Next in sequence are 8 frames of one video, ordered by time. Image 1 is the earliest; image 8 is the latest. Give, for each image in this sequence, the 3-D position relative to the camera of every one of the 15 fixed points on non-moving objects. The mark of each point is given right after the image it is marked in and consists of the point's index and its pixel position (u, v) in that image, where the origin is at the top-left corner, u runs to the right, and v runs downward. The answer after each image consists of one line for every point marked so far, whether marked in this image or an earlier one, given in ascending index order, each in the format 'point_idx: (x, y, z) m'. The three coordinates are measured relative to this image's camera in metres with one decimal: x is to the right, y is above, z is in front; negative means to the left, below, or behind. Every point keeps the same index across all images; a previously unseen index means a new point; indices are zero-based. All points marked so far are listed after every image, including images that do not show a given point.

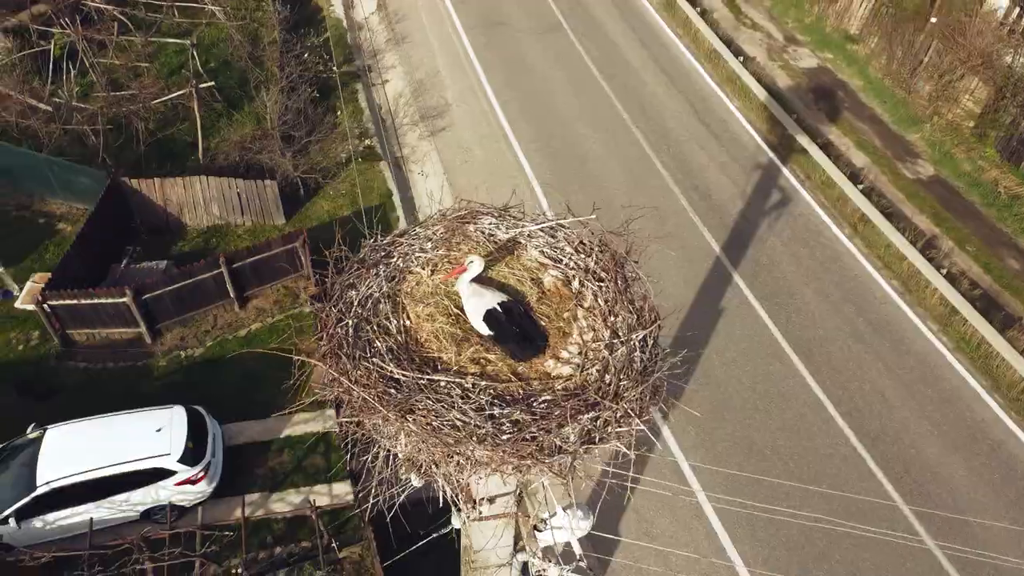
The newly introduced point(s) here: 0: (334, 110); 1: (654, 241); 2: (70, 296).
0: (-3.2, +3.2, +13.9) m
1: (+2.1, +0.7, +11.6) m
2: (-5.4, -0.1, +9.5) m
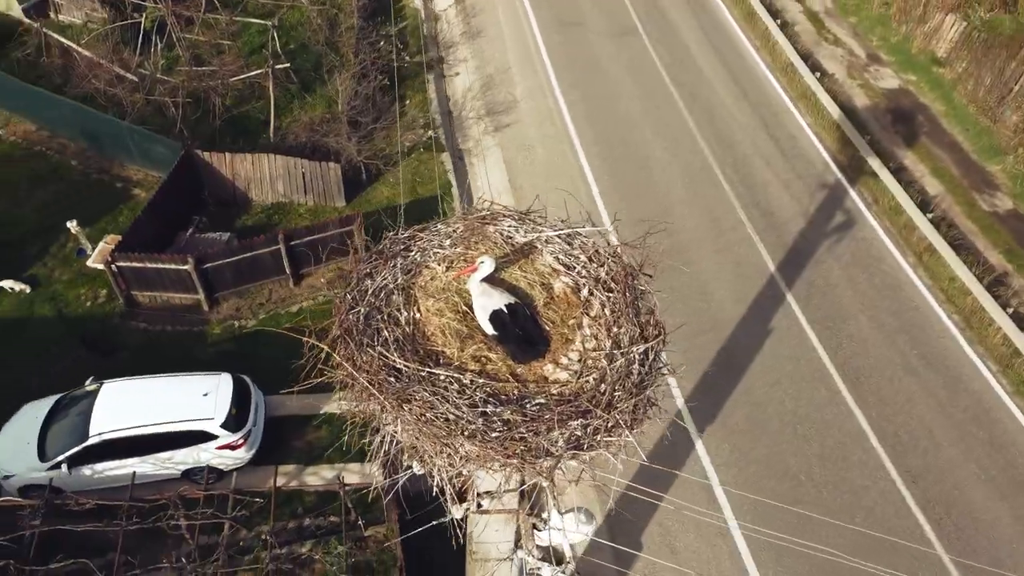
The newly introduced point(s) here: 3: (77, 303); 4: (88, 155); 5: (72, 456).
0: (-2.0, +3.5, +14.2) m
1: (+2.9, +0.5, +11.4) m
2: (-4.8, +0.4, +9.9) m
3: (-5.9, -0.2, +10.5) m
4: (-7.1, +2.2, +12.9) m
5: (-4.4, -1.7, +7.8) m
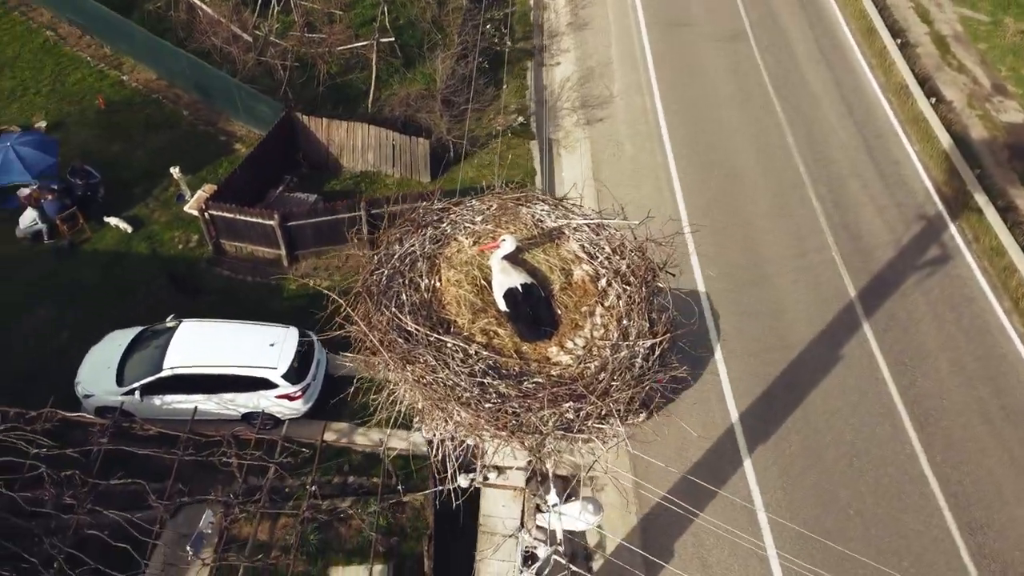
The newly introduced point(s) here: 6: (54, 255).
0: (-0.2, +3.8, +14.3) m
1: (+3.9, +0.2, +11.1) m
2: (-3.9, +1.1, +10.4) m
3: (-4.9, +0.6, +11.2) m
4: (-5.5, +3.2, +13.6) m
5: (-4.0, -1.0, +8.3) m
6: (-6.5, +0.5, +10.9) m
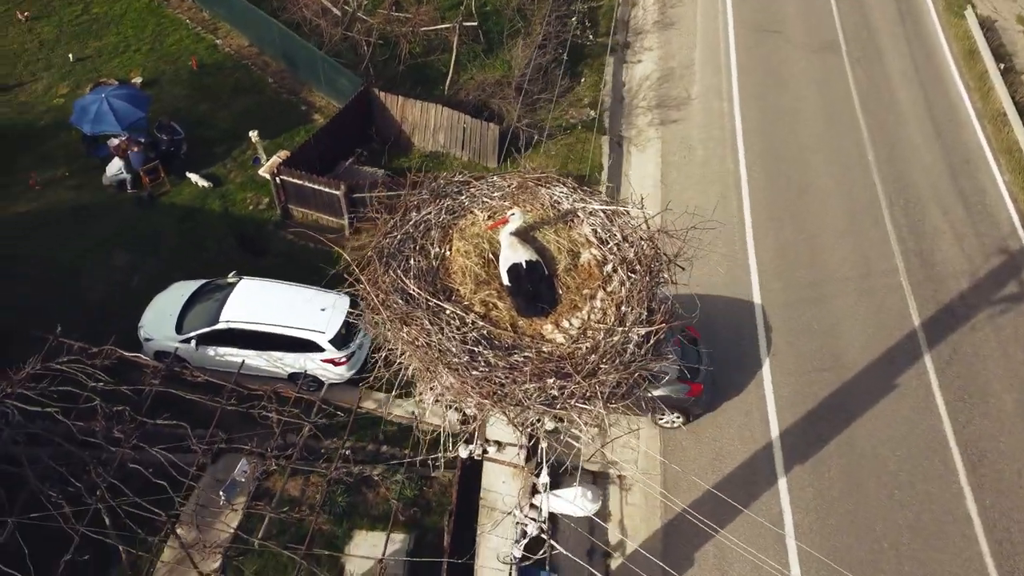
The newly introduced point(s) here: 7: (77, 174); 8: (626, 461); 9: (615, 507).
0: (+1.2, +3.9, +14.3) m
1: (+4.7, -0.1, +10.8) m
2: (-3.0, +1.6, +10.8) m
3: (-4.1, +1.3, +11.6) m
4: (-4.1, +3.9, +14.1) m
5: (-3.5, -0.5, +8.7) m
6: (-5.6, +1.2, +11.5) m
7: (-6.7, +1.8, +12.0) m
8: (+1.3, -2.0, +8.8) m
9: (+1.1, -2.4, +8.5) m
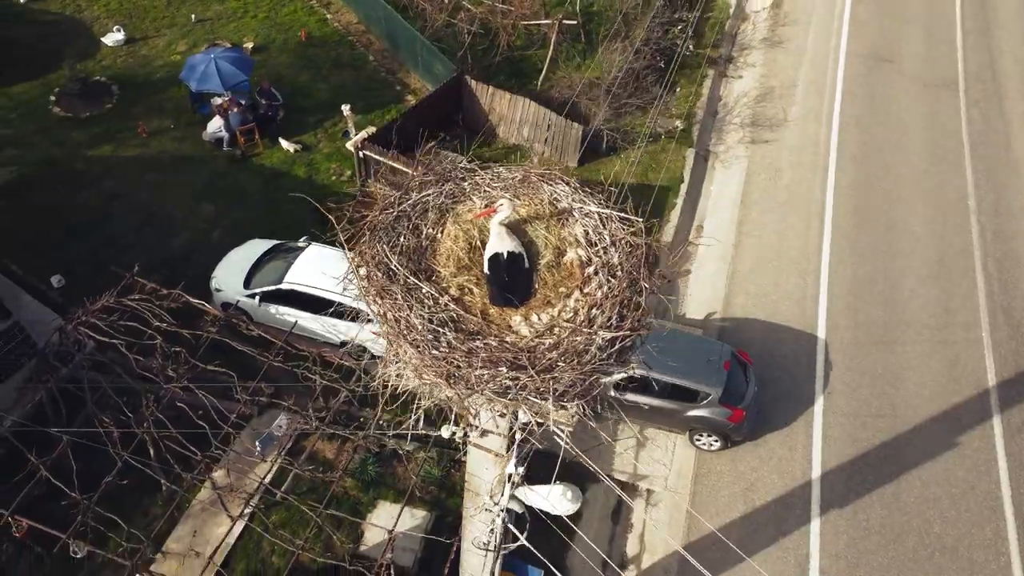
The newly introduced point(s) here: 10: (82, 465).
0: (+3.0, +3.7, +14.1) m
1: (+5.4, -0.7, +10.3) m
2: (-1.9, +1.9, +11.1) m
3: (-2.9, +1.8, +12.1) m
4: (-2.4, +4.4, +14.5) m
5: (-2.9, 0.0, +9.1) m
6: (-4.5, +2.0, +12.1) m
7: (-5.4, +2.7, +12.7) m
8: (+1.6, -2.1, +8.7) m
9: (+1.4, -2.5, +8.4) m
10: (-4.2, -1.7, +7.6) m
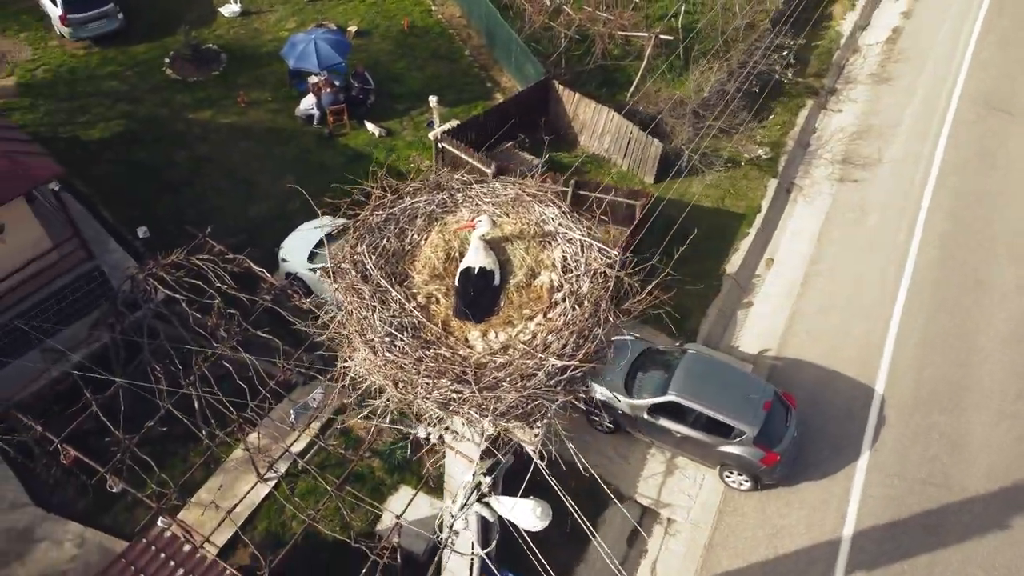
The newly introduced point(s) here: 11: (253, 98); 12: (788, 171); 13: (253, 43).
0: (+4.5, +3.1, +13.7) m
1: (+6.0, -1.5, +9.7) m
2: (-0.8, +2.1, +11.3) m
3: (-1.7, +2.0, +12.4) m
4: (-0.6, +4.5, +14.7) m
5: (-2.3, +0.2, +9.5) m
6: (-3.2, +2.4, +12.6) m
7: (-4.0, +3.2, +13.3) m
8: (+1.9, -2.4, +8.6) m
9: (+1.5, -2.8, +8.3) m
10: (-4.0, -1.2, +8.1) m
11: (-4.5, +3.3, +13.3) m
12: (+4.6, +1.9, +12.8) m
13: (-4.8, +4.6, +14.4) m
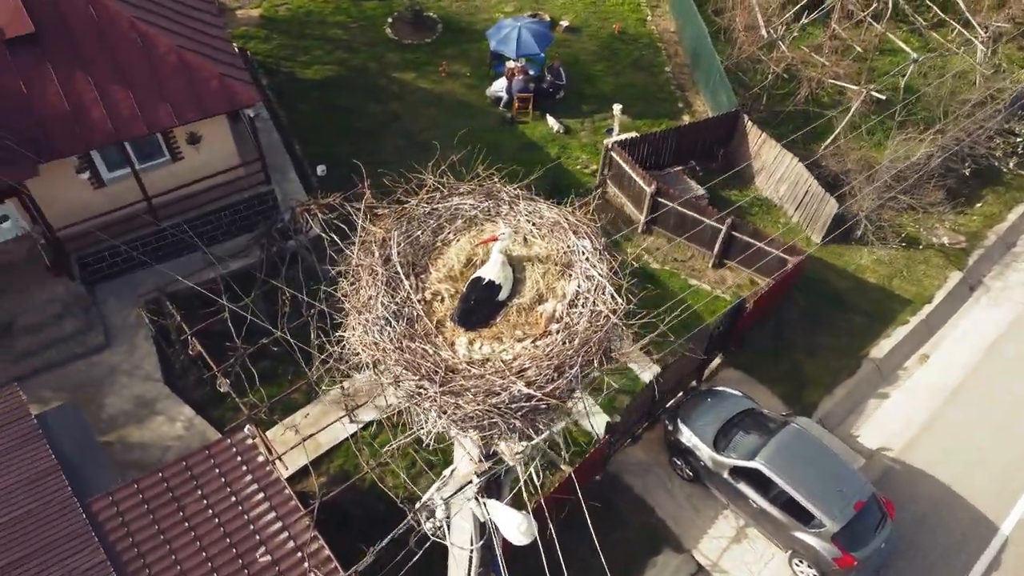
0: (+7.5, +1.5, +12.5) m
1: (+6.7, -3.3, +8.4) m
2: (+1.6, +1.9, +11.3) m
3: (+1.0, +2.1, +12.5) m
4: (+3.2, +4.1, +14.5) m
5: (-0.6, +0.6, +9.9) m
6: (-0.3, +2.8, +13.0) m
7: (-0.7, +3.8, +13.9) m
8: (+2.4, -3.1, +8.2) m
9: (+1.9, -3.3, +8.0) m
10: (-2.9, -0.4, +8.9) m
11: (-1.1, +3.9, +14.0) m
12: (+7.0, +0.3, +11.6) m
13: (-0.8, +5.3, +15.1) m
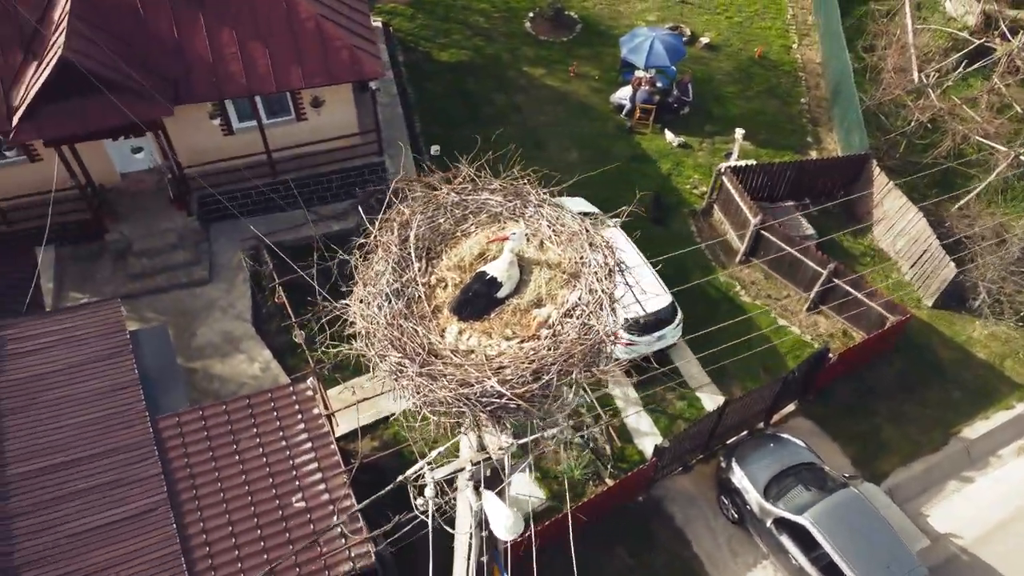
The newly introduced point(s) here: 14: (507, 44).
0: (+8.9, 0.0, +11.3) m
1: (+6.8, -4.5, +7.4) m
2: (+3.1, +1.5, +11.0) m
3: (+2.7, +1.7, +12.3) m
4: (+5.5, +3.3, +13.9) m
5: (+0.5, +0.6, +9.9) m
6: (+1.7, +2.7, +13.0) m
7: (+1.6, +3.7, +13.8) m
8: (+2.6, -3.5, +7.9) m
9: (+2.0, -3.7, +7.8) m
10: (-2.0, +0.1, +9.4) m
11: (+1.3, +3.9, +14.0) m
12: (+8.1, -1.0, +10.5) m
13: (+1.9, +5.2, +15.1) m
14: (-0.1, +4.6, +14.4) m
